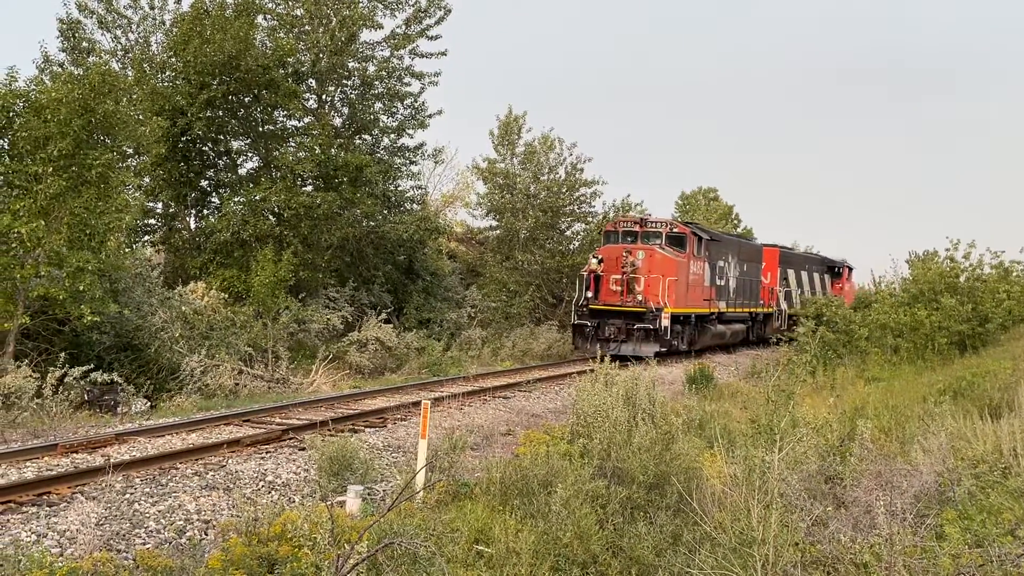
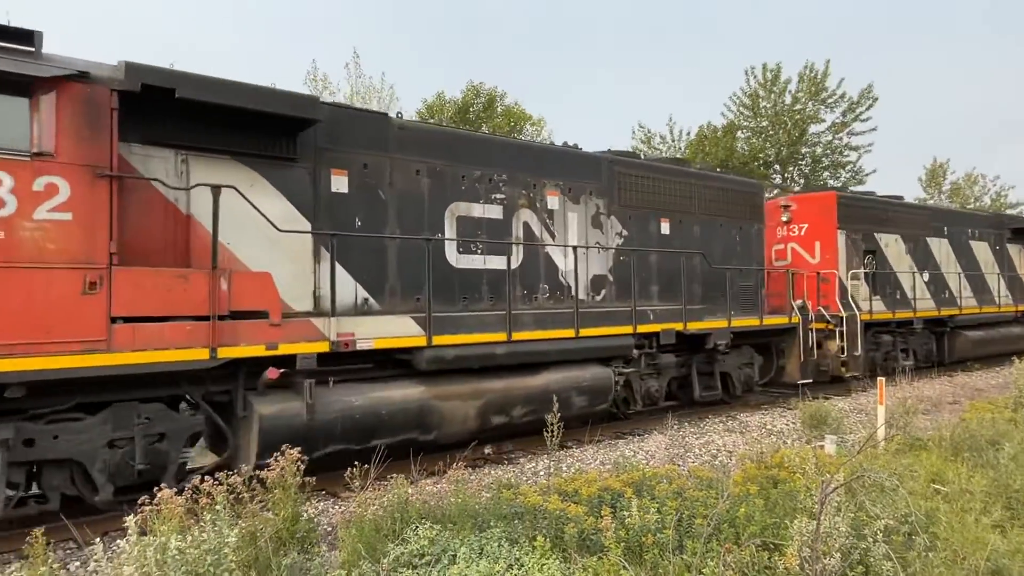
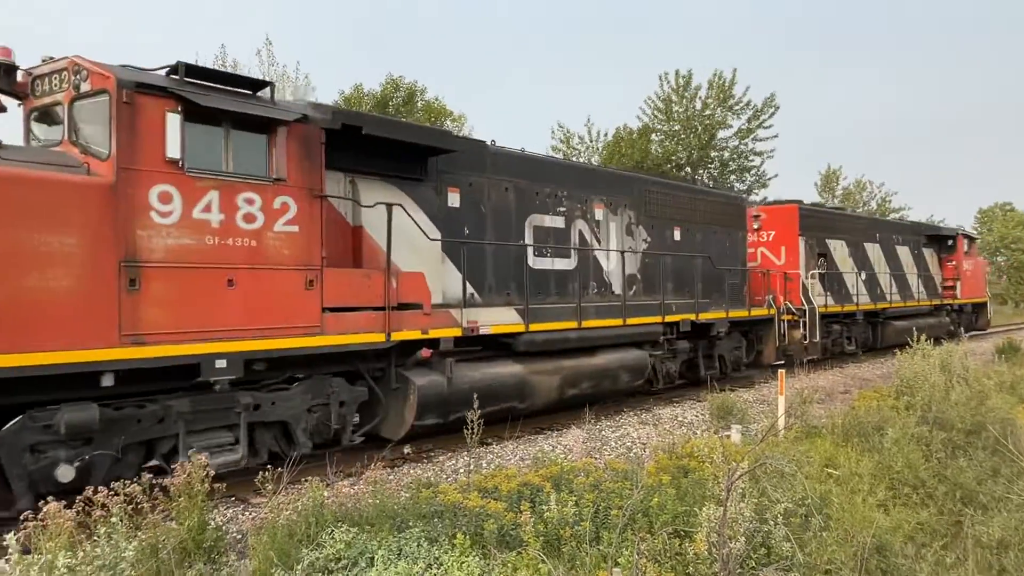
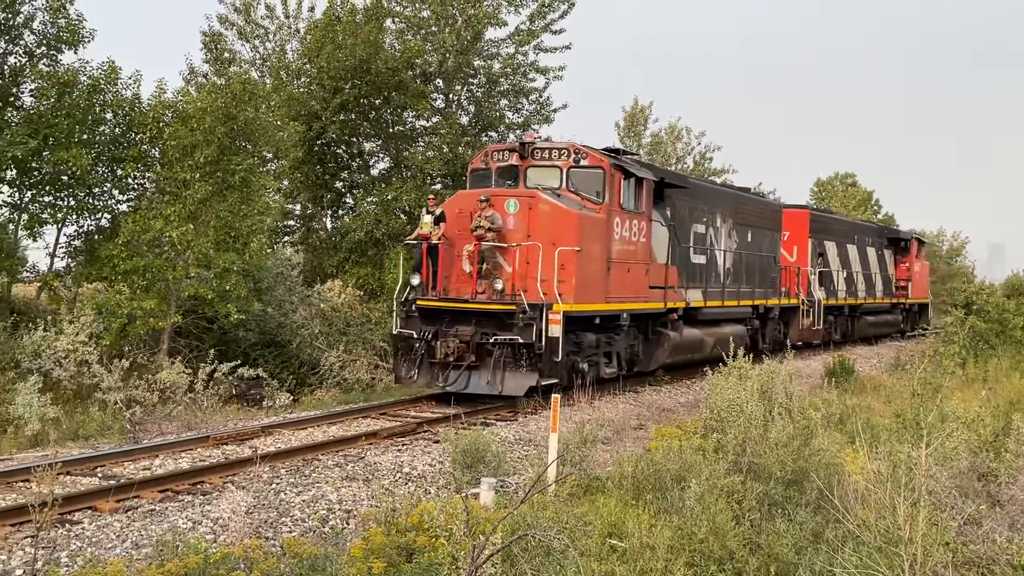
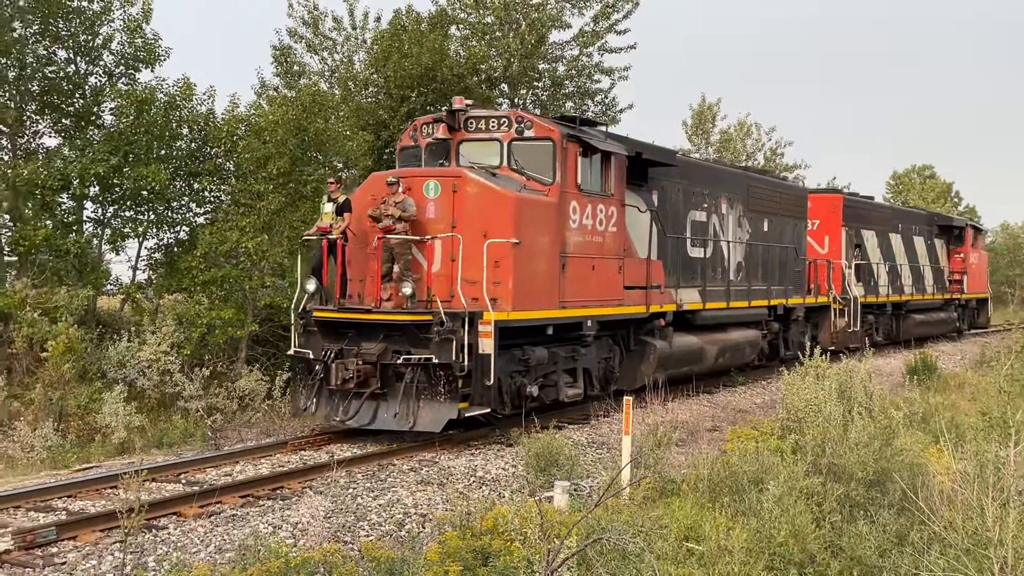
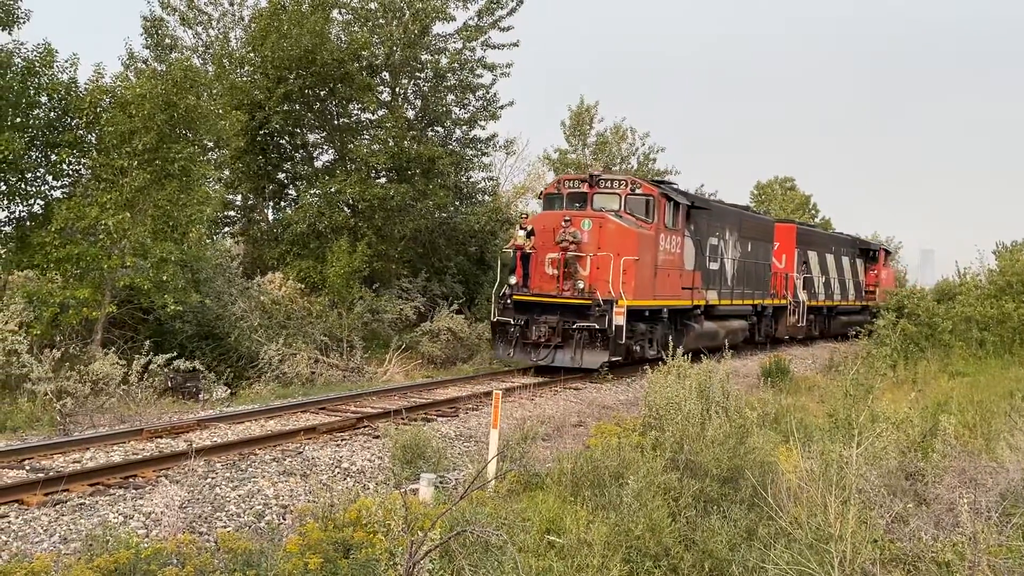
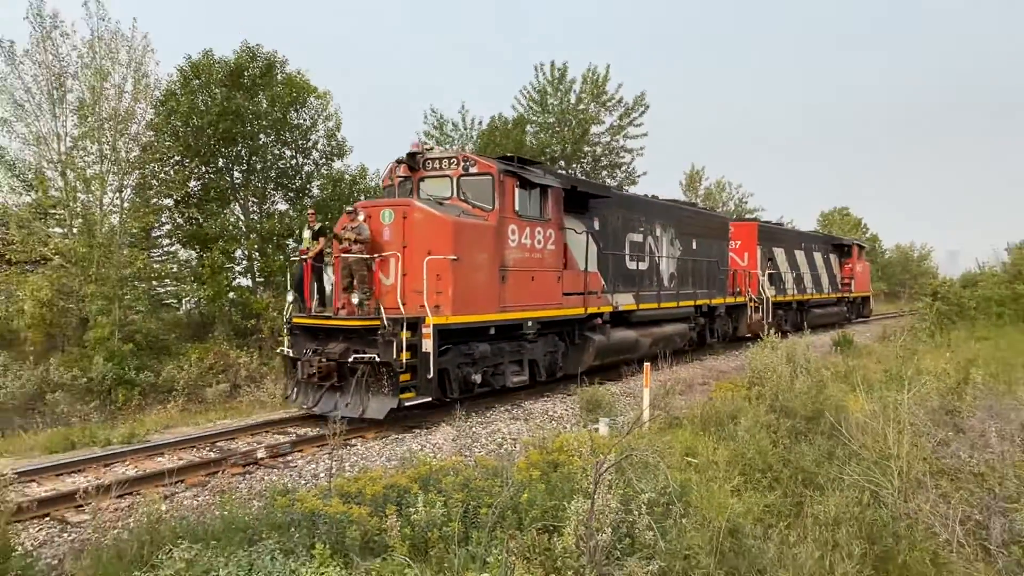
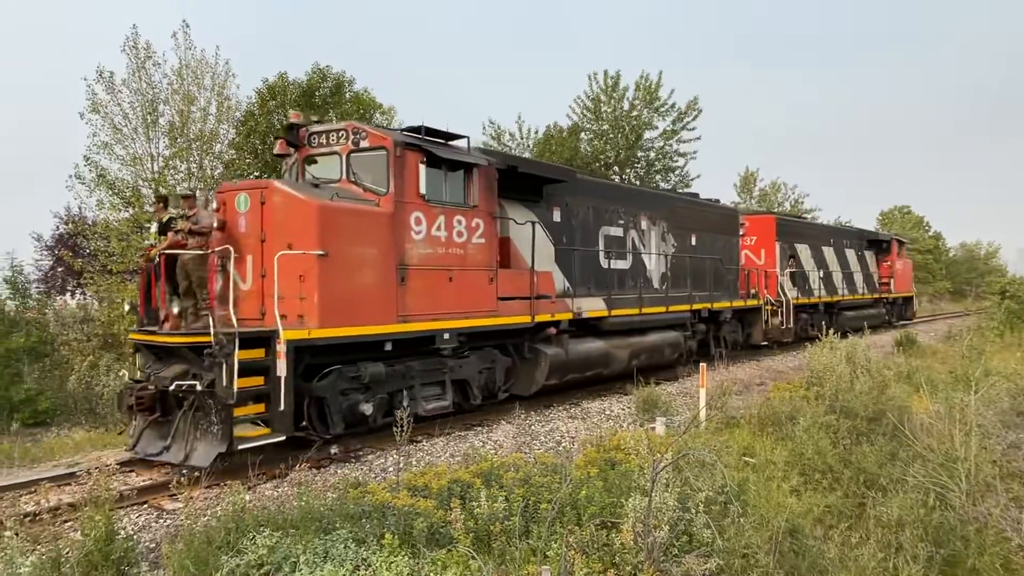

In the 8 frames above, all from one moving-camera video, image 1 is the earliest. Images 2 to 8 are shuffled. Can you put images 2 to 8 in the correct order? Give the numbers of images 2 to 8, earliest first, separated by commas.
6, 4, 5, 7, 8, 3, 2
